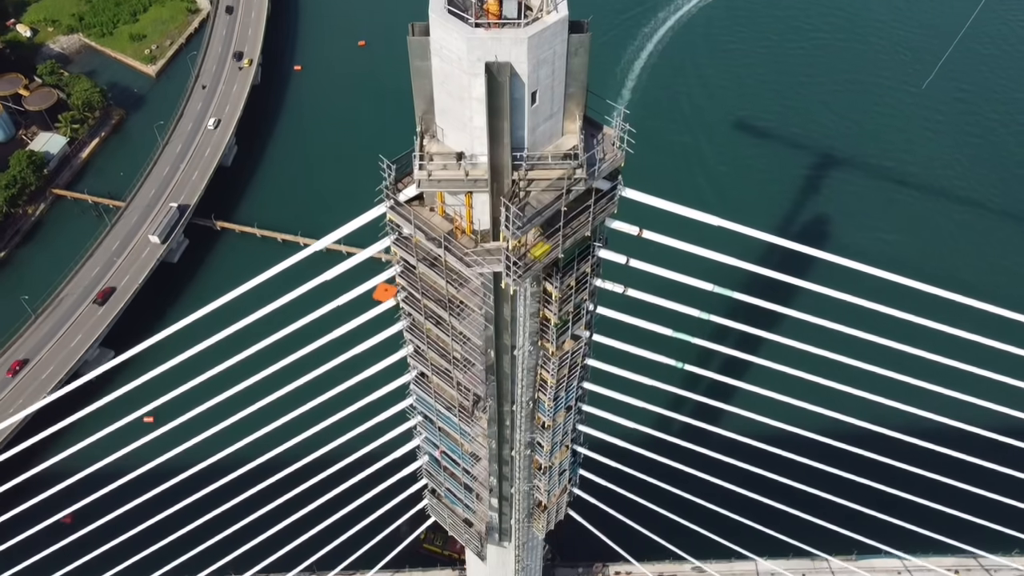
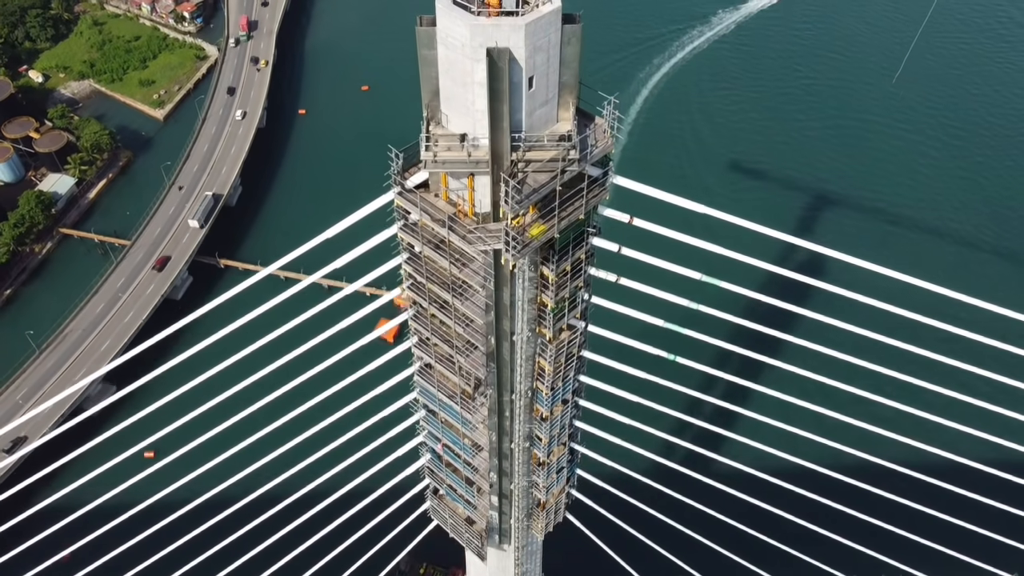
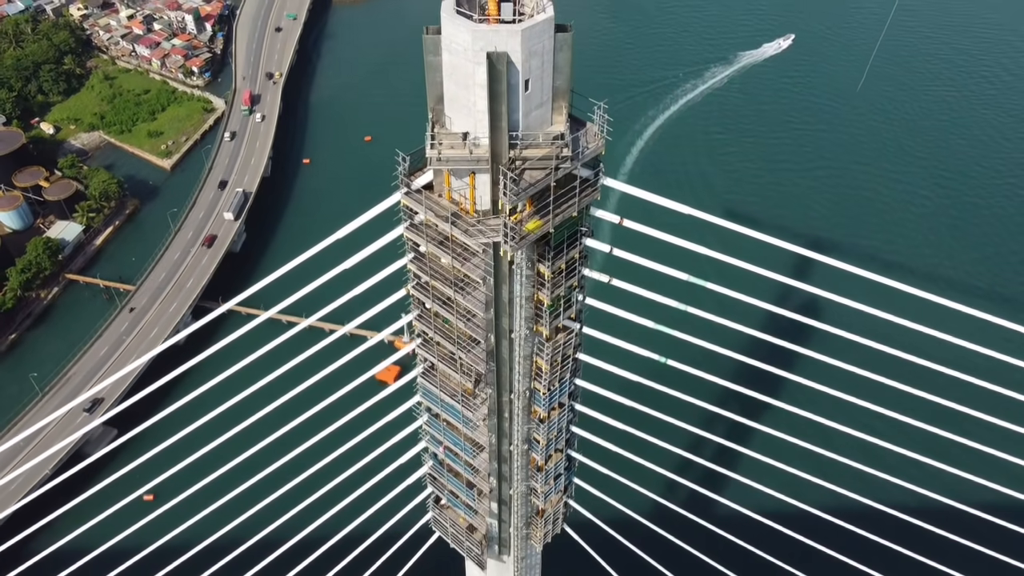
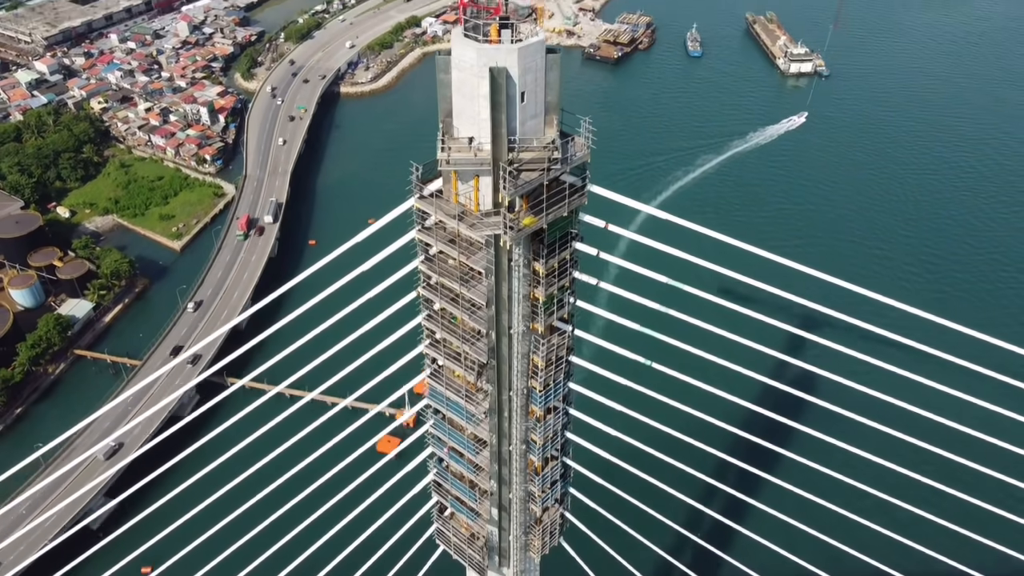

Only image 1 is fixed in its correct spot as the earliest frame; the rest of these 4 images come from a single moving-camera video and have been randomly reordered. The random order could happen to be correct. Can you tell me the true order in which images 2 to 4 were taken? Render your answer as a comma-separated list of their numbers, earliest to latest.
2, 3, 4
